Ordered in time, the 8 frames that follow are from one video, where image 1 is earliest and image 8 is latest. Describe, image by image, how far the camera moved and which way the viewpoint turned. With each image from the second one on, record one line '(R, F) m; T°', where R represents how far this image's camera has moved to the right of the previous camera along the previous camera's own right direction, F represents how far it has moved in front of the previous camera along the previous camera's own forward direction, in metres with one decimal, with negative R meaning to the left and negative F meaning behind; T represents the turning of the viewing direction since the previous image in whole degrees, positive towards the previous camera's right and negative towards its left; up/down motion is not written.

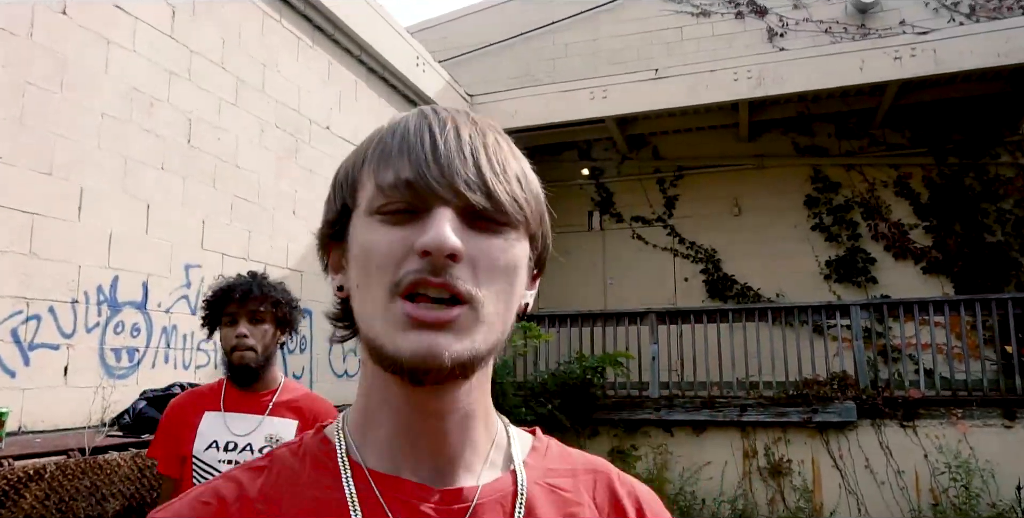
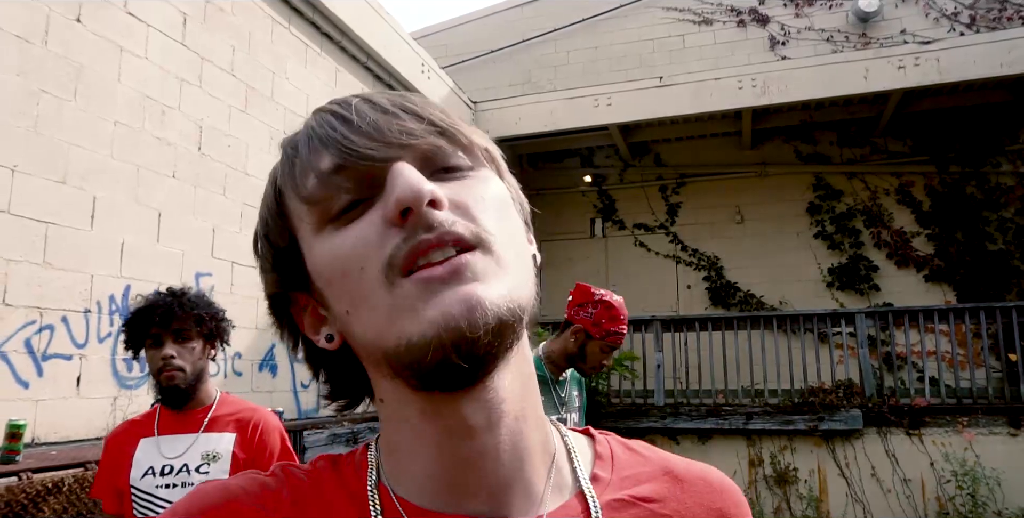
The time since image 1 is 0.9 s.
(-0.1, 0.0) m; 0°
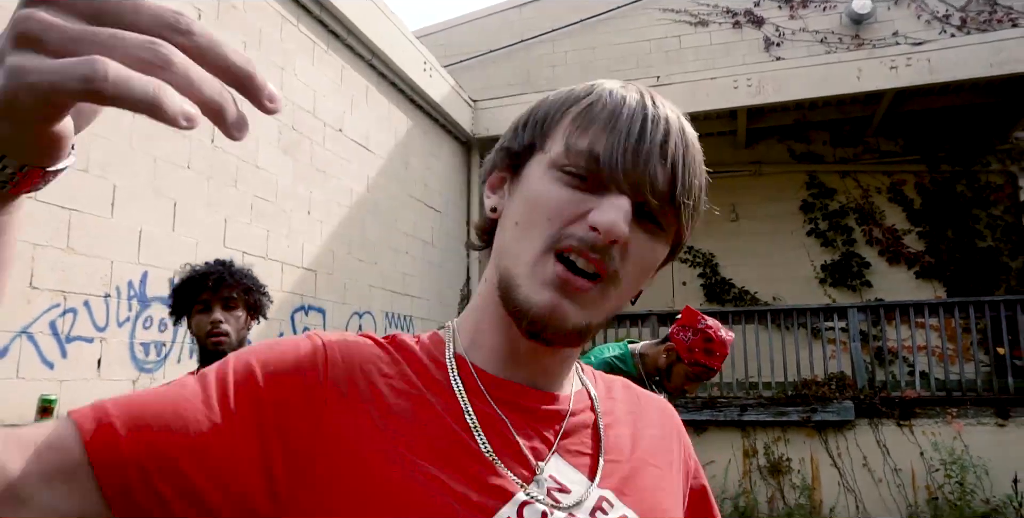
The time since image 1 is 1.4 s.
(-0.1, -0.1) m; 0°
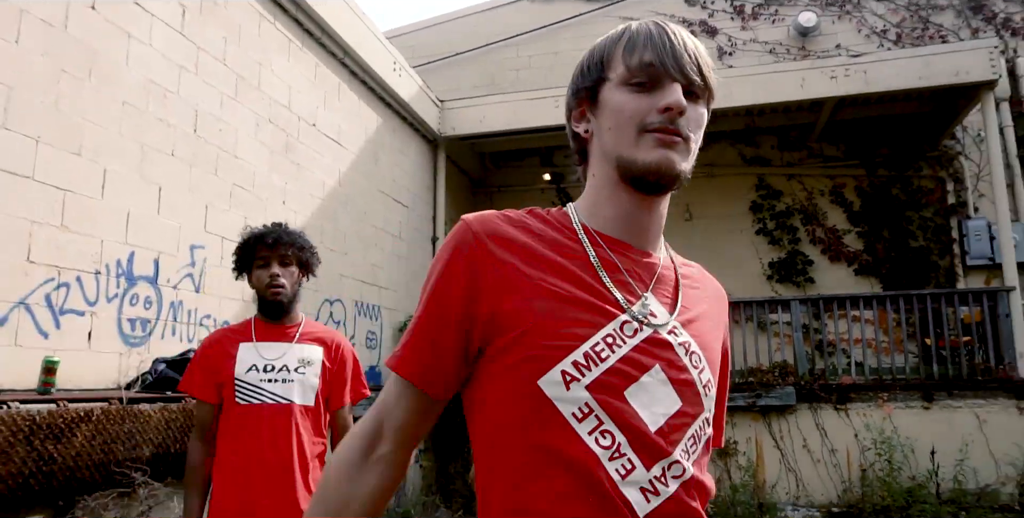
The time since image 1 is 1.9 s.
(0.0, -0.3) m; +3°
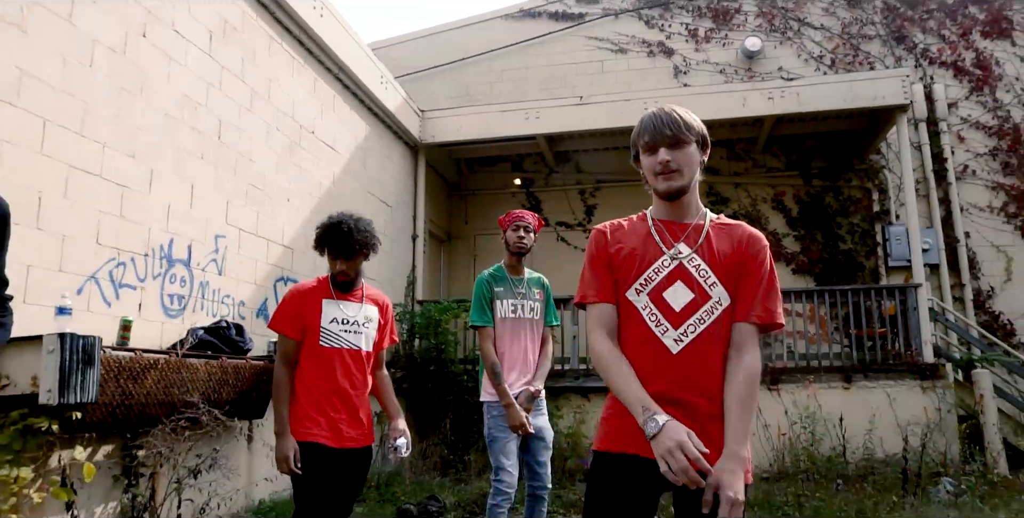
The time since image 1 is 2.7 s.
(-0.1, -0.9) m; +3°
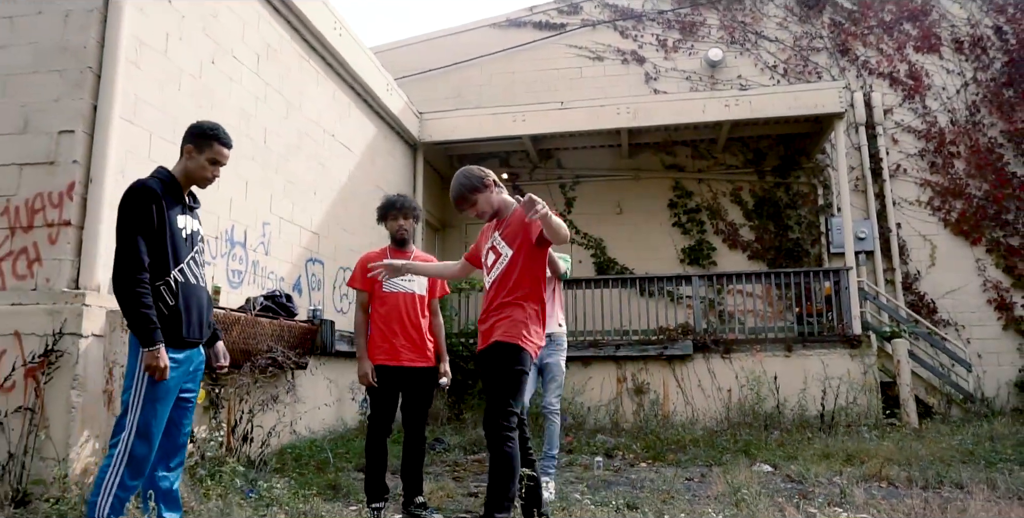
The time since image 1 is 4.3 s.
(-0.1, -1.2) m; +2°
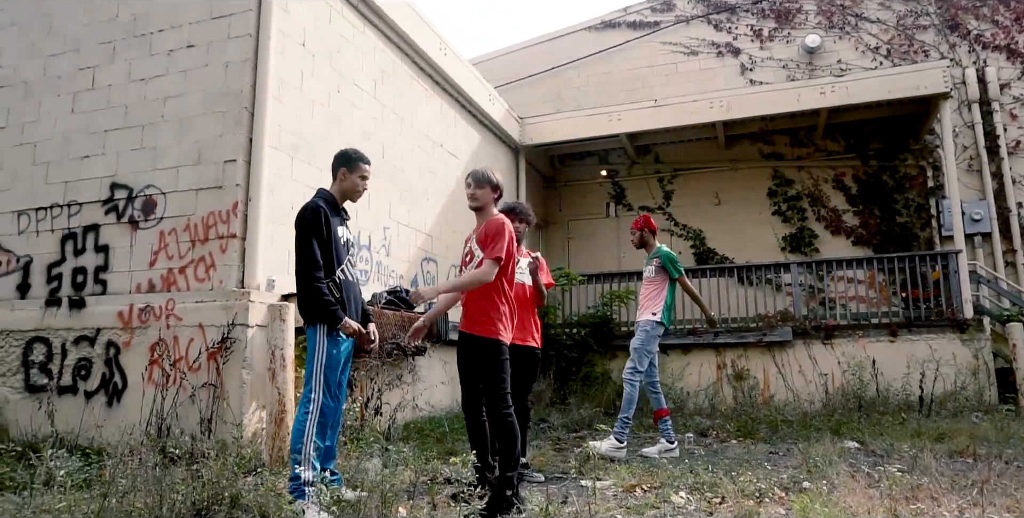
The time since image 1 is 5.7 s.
(+0.2, -0.6) m; -9°
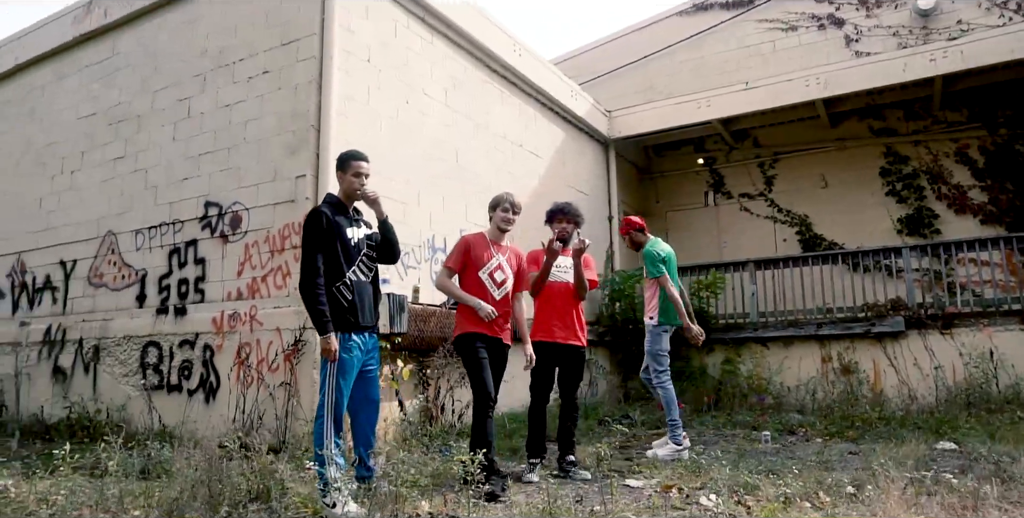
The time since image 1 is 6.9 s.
(+0.6, 0.0) m; -10°
